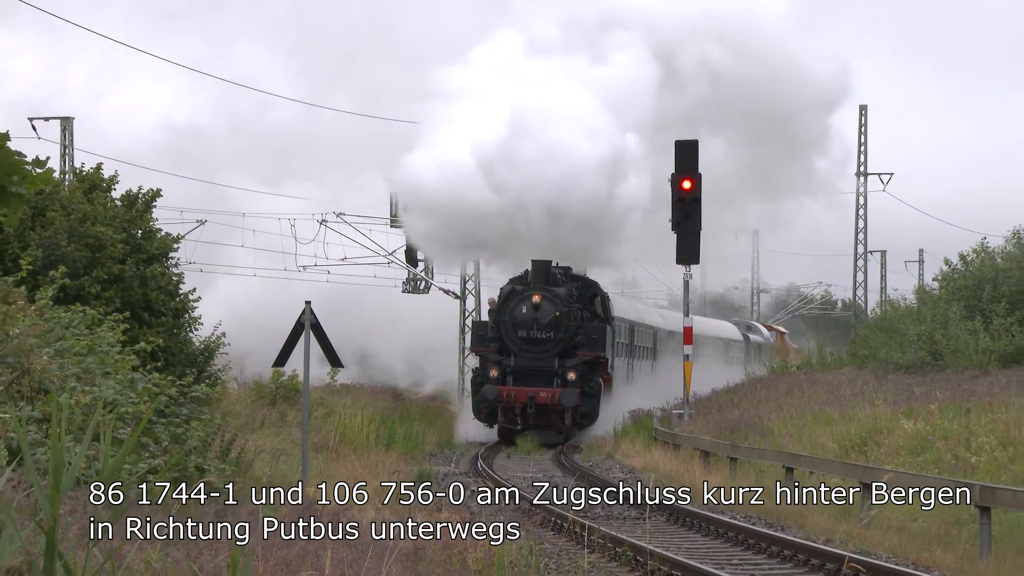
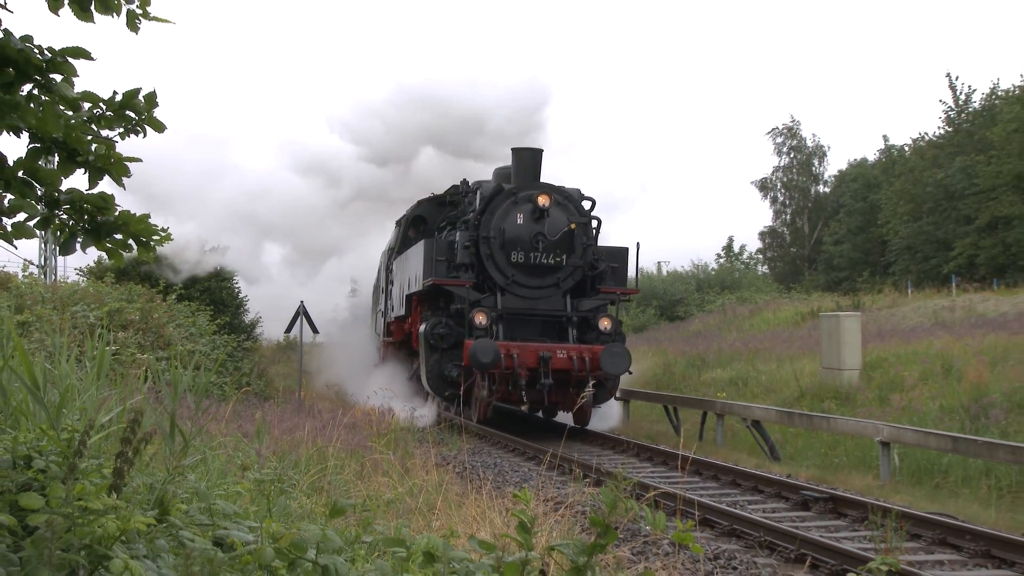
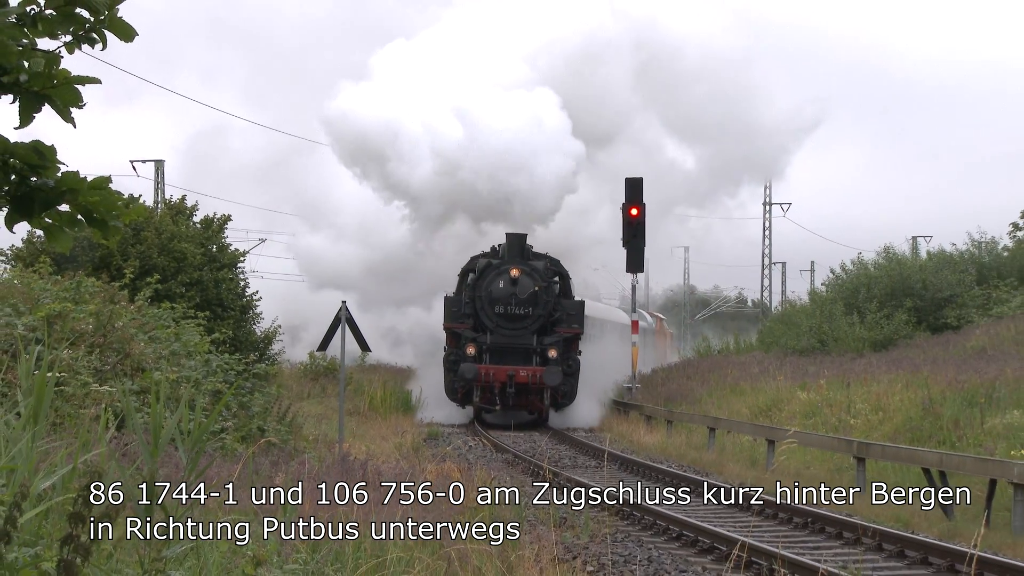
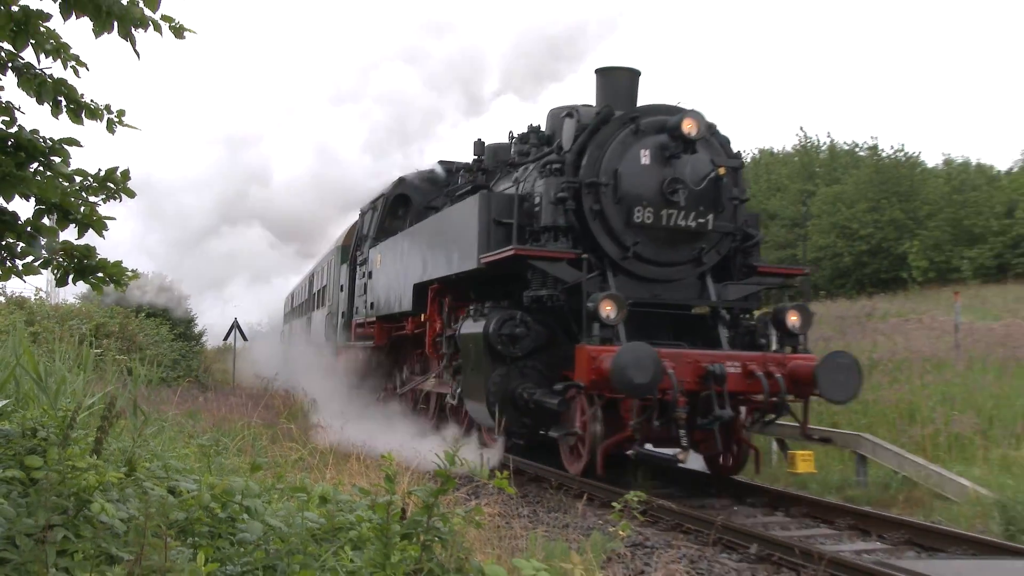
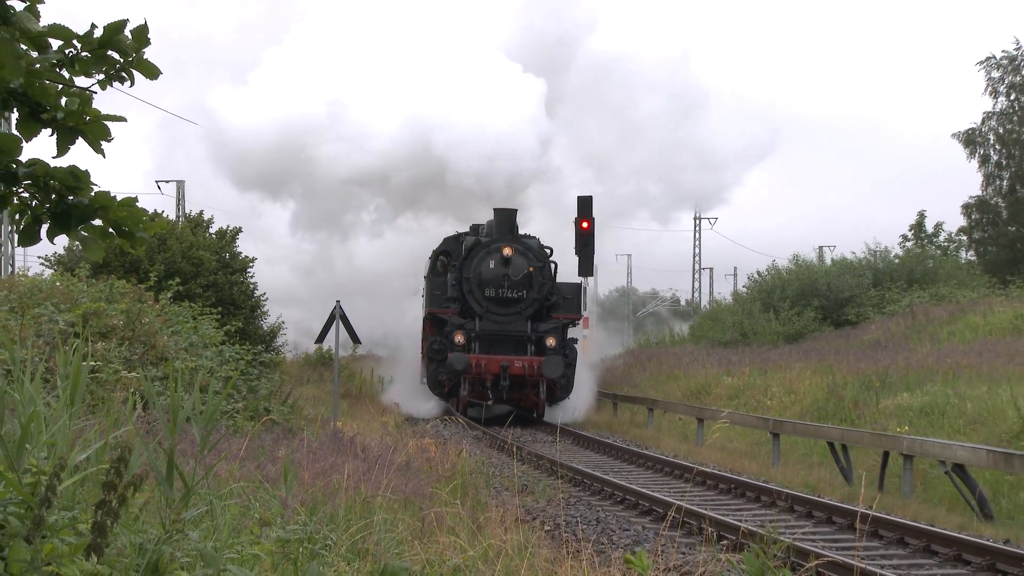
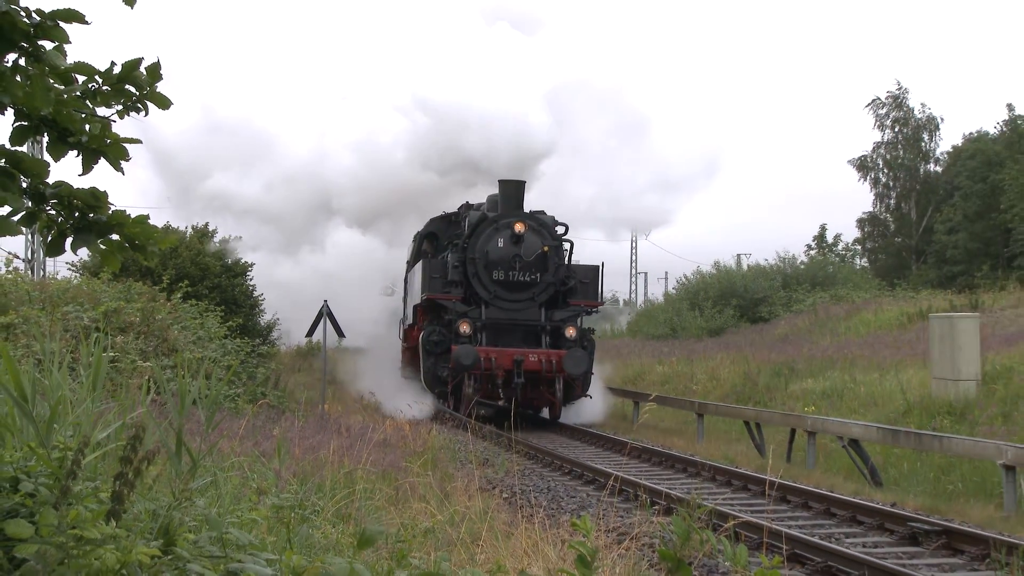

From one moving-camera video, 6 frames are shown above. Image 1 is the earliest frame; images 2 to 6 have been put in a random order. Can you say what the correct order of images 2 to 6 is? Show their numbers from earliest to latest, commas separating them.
3, 5, 6, 2, 4
